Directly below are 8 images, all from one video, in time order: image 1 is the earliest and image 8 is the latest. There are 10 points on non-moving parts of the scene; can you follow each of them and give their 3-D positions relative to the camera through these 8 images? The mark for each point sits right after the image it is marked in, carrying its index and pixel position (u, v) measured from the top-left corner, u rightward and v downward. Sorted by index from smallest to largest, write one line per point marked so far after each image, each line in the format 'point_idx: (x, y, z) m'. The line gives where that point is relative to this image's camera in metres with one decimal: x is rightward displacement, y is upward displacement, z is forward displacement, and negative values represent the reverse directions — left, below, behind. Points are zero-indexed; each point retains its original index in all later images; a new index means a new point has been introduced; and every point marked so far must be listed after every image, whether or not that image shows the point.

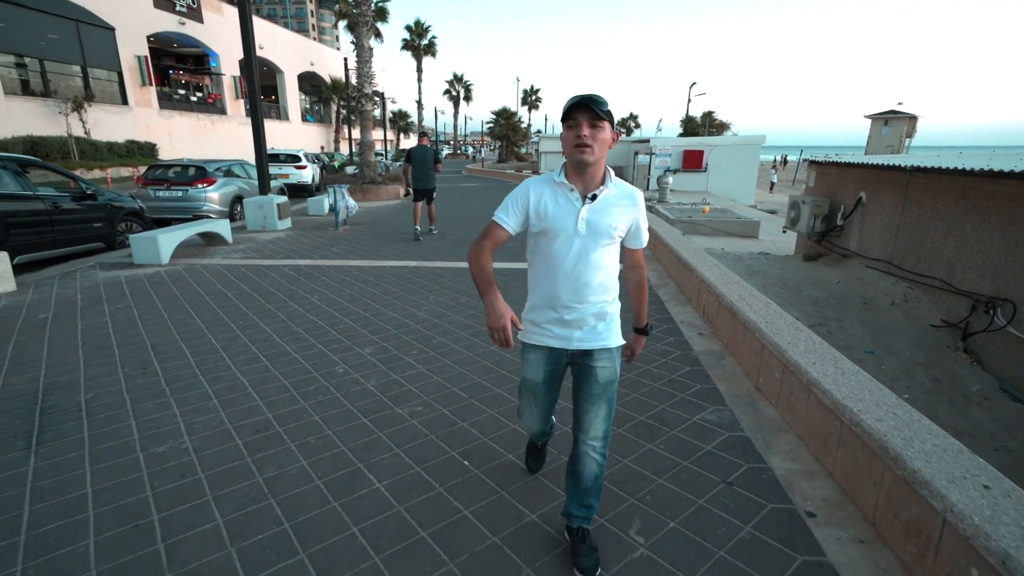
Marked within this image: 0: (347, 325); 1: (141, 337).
0: (-1.5, -0.3, +4.6) m
1: (-3.2, -0.4, +4.3) m
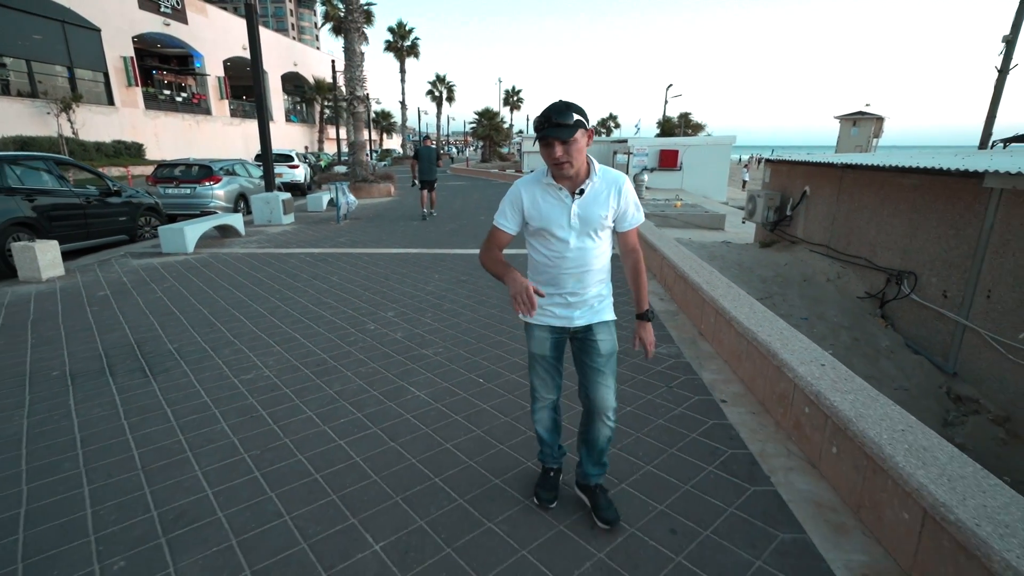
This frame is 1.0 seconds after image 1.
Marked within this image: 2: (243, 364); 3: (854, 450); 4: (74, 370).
0: (-1.5, -0.1, +5.4) m
1: (-3.2, -0.2, +5.1) m
2: (-2.0, -0.6, +3.8) m
3: (+1.5, -0.7, +2.2) m
4: (-3.2, -0.6, +3.7) m
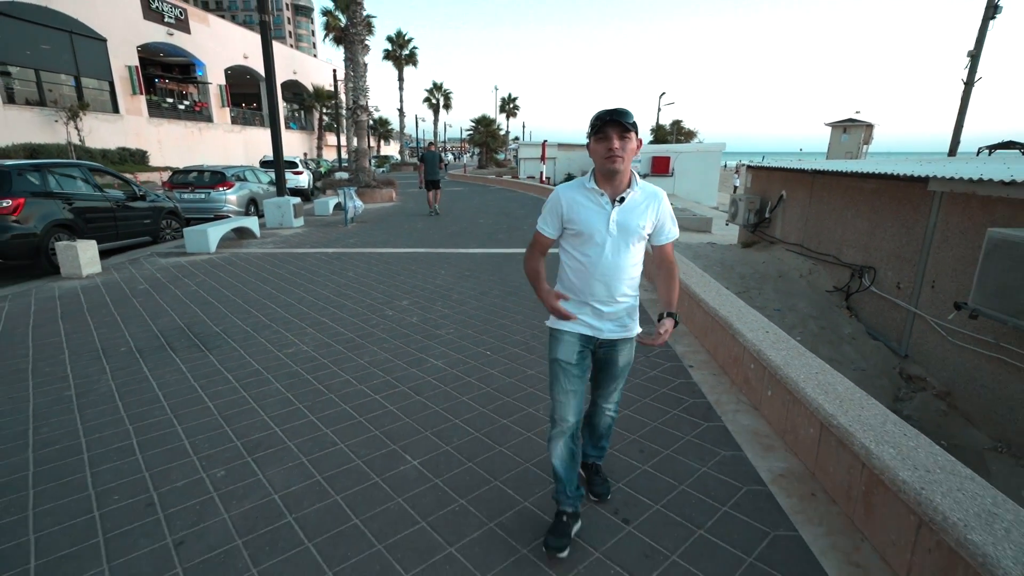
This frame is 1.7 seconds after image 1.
0: (-1.5, 0.0, +6.1) m
1: (-3.2, -0.1, +5.7) m
2: (-2.0, -0.5, +4.4) m
3: (+1.5, -0.6, +2.8) m
4: (-3.2, -0.5, +4.3) m
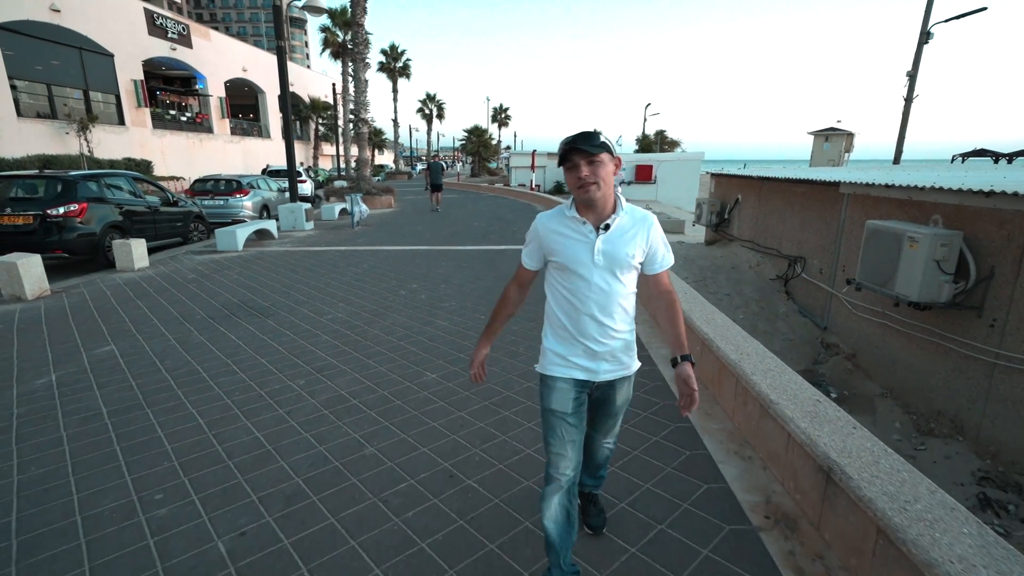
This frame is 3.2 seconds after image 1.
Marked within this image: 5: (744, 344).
0: (-1.7, +0.2, +7.3) m
1: (-3.4, 0.0, +6.9) m
2: (-2.1, -0.3, +5.6) m
3: (+1.4, -0.3, +4.0) m
4: (-3.3, -0.3, +5.4) m
5: (+1.5, -0.4, +3.3) m
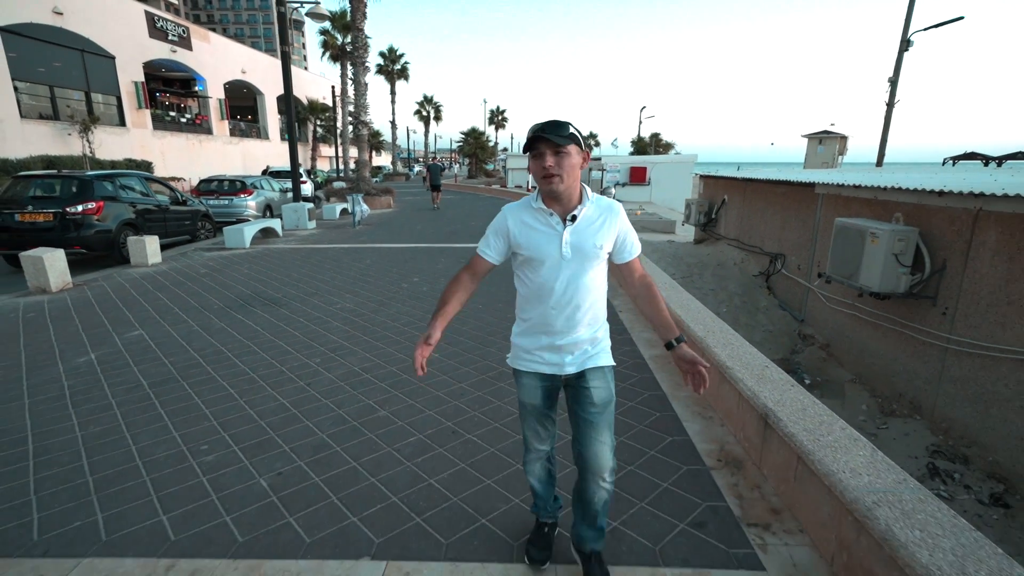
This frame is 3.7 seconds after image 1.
0: (-1.7, +0.2, +7.7) m
1: (-3.4, +0.1, +7.3) m
2: (-2.2, -0.2, +6.0) m
3: (+1.4, -0.2, +4.5) m
4: (-3.4, -0.2, +5.9) m
5: (+1.5, -0.3, +3.7) m
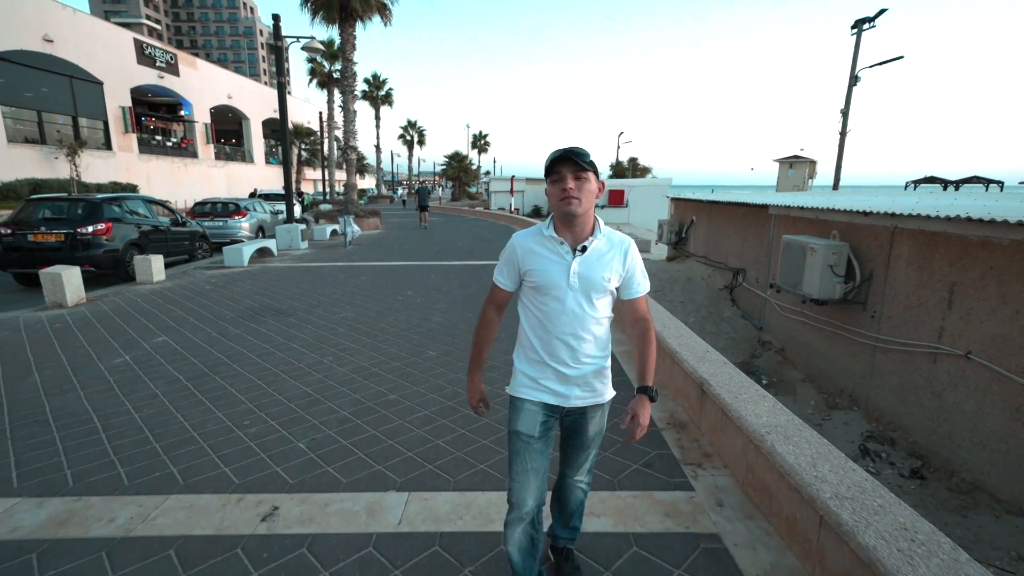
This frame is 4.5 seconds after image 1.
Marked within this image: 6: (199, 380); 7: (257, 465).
0: (-2.0, 0.0, +8.3) m
1: (-3.6, -0.1, +7.9) m
2: (-2.4, -0.3, +6.6) m
3: (+1.2, -0.3, +5.2) m
4: (-3.5, -0.4, +6.4) m
5: (+1.4, -0.3, +4.4) m
6: (-2.6, -0.8, +4.2) m
7: (-1.5, -1.0, +2.9) m
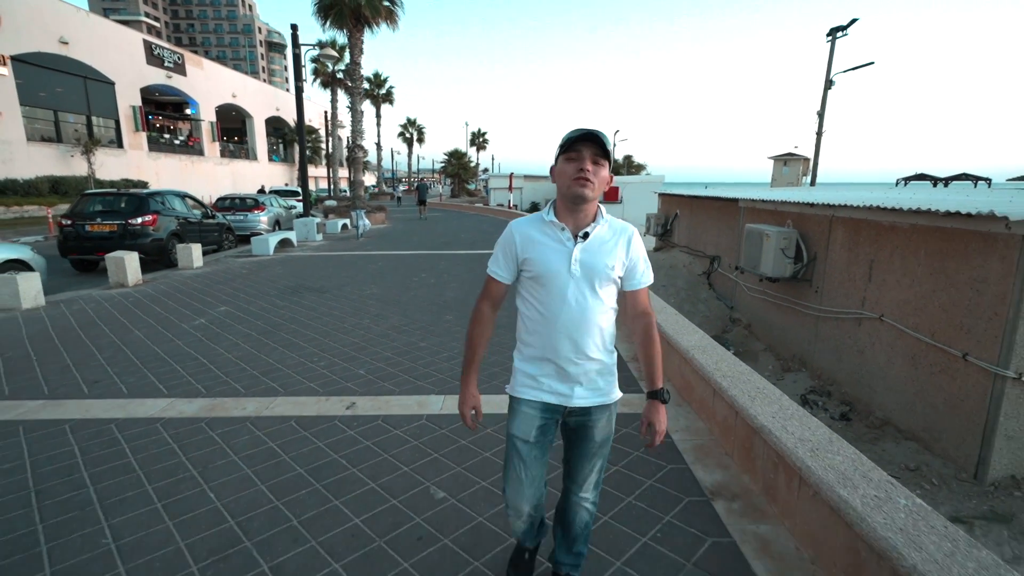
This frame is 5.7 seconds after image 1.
0: (-2.0, +0.3, +9.4) m
1: (-3.6, +0.2, +9.0) m
2: (-2.3, 0.0, +7.7) m
3: (+1.3, 0.0, +6.3) m
4: (-3.5, -0.1, +7.5) m
5: (+1.4, 0.0, +5.6) m
6: (-2.6, -0.5, +5.3) m
7: (-1.5, -0.8, +4.1) m
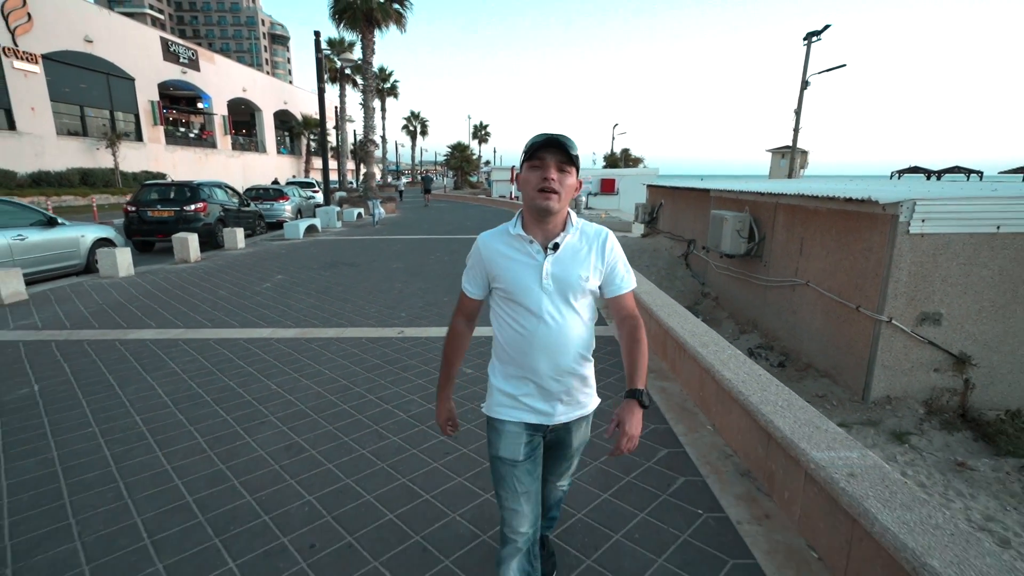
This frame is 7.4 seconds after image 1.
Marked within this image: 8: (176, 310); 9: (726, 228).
0: (-1.9, +0.8, +10.9) m
1: (-3.6, +0.7, +10.5) m
2: (-2.3, +0.4, +9.2) m
3: (+1.3, +0.4, +7.8) m
4: (-3.5, +0.4, +9.0) m
5: (+1.4, +0.4, +7.1) m
6: (-2.6, -0.1, +6.8) m
7: (-1.4, -0.4, +5.6) m
8: (-4.0, -0.3, +6.0) m
9: (+3.7, +1.1, +8.8) m
